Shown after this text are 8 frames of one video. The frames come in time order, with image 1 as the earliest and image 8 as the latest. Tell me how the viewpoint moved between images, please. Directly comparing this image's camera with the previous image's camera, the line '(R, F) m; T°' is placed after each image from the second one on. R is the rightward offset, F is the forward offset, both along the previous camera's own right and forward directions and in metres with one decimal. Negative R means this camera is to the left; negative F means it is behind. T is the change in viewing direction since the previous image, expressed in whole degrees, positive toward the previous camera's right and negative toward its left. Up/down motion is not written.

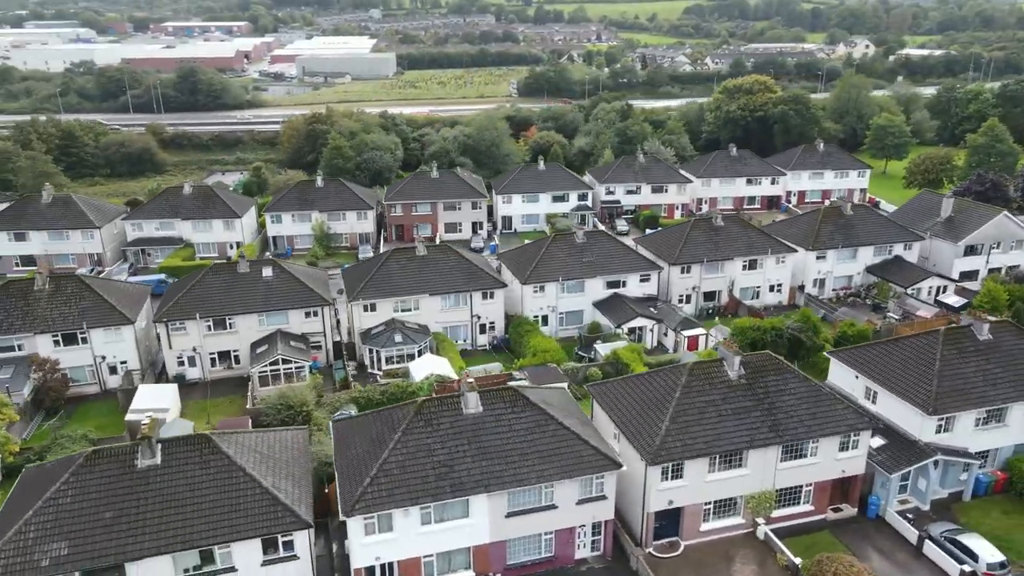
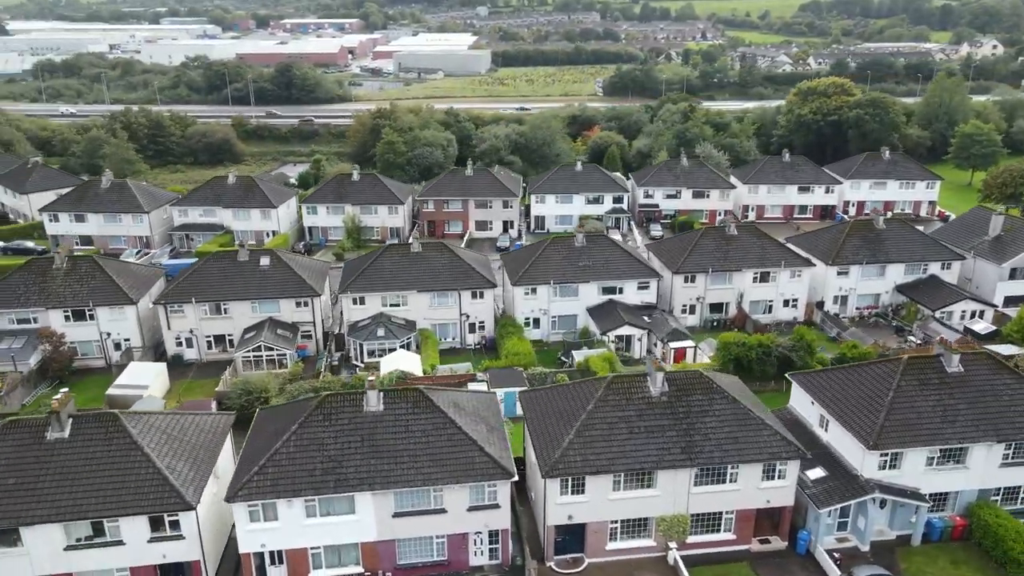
(+6.6, +0.6) m; -8°
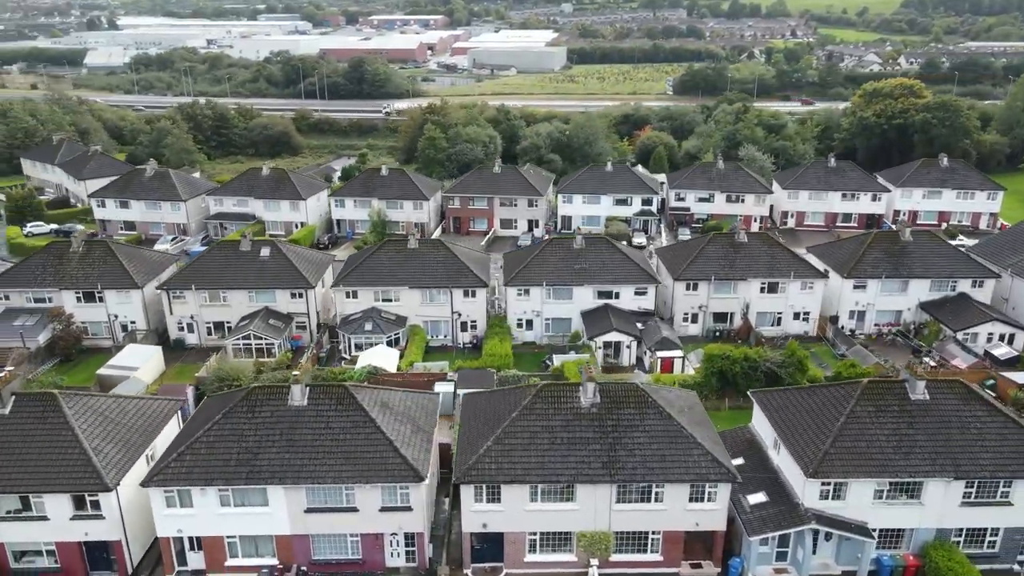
(+5.2, +0.8) m; -6°
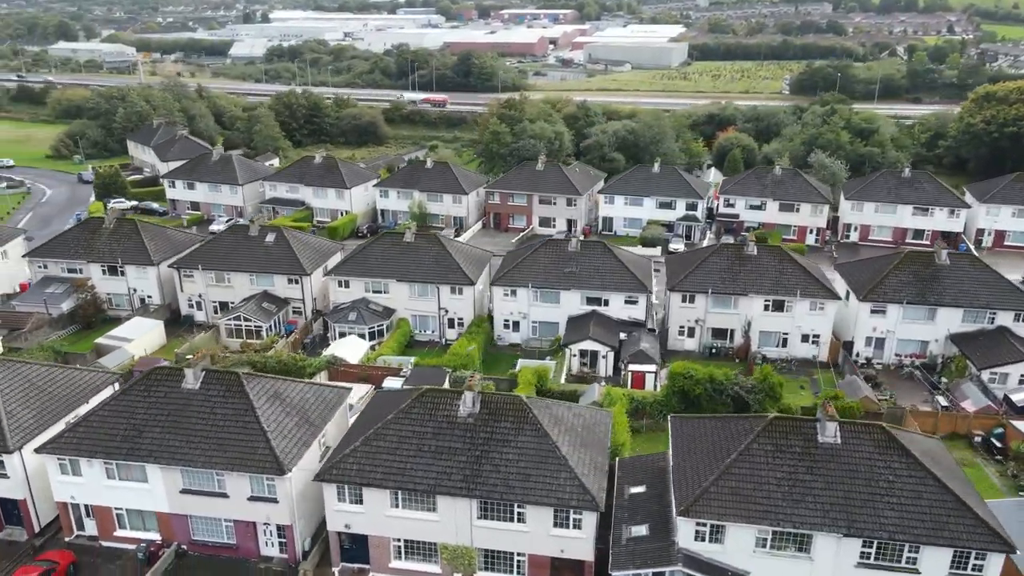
(+8.0, +1.5) m; -10°
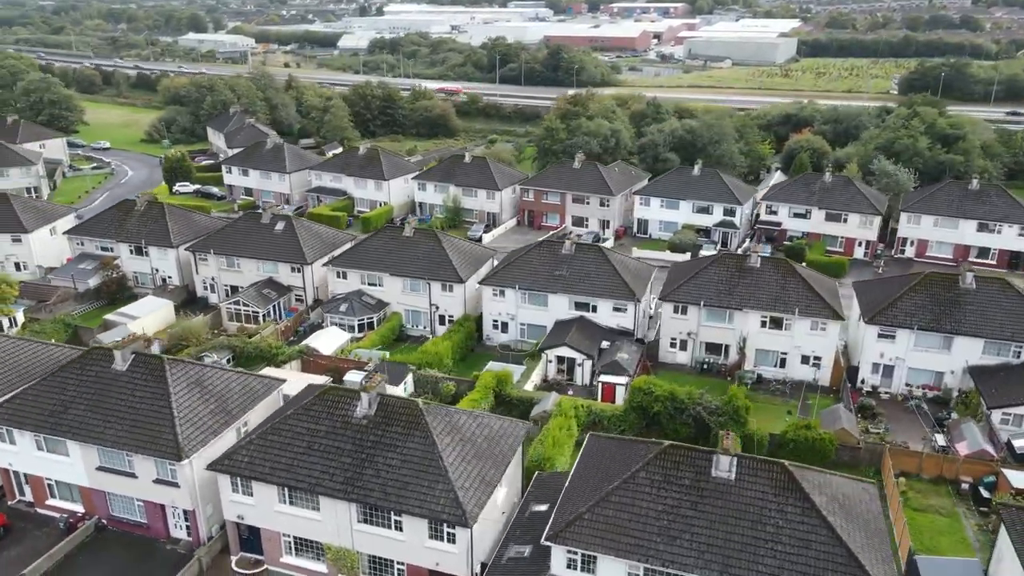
(+6.6, +1.2) m; -8°
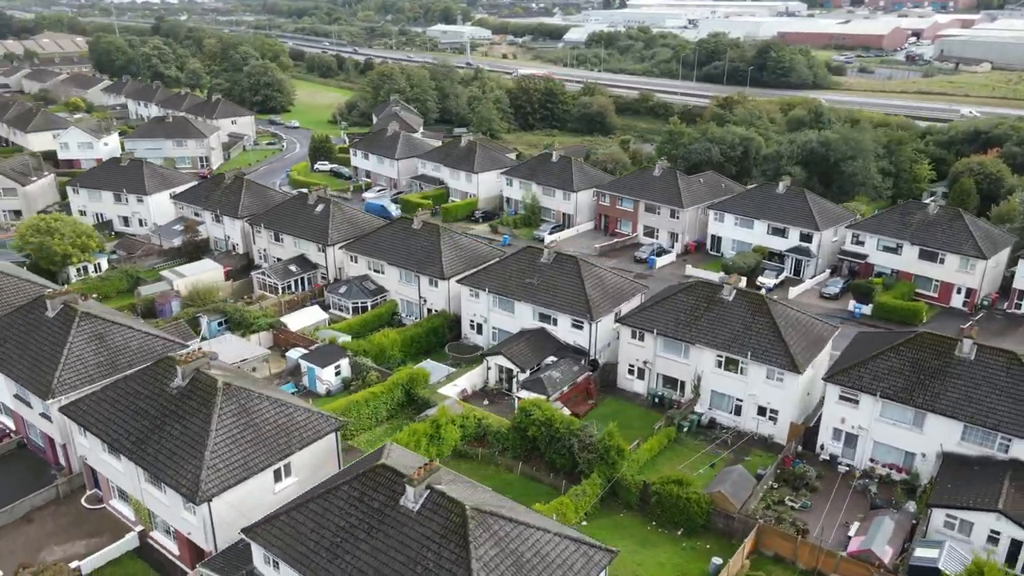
(+14.3, +2.6) m; -17°
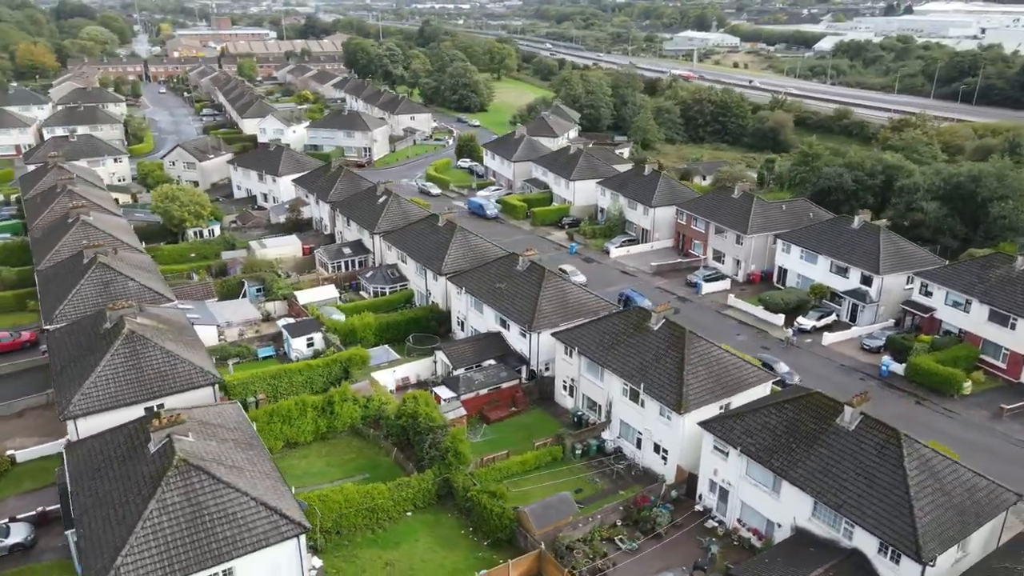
(+15.4, +1.2) m; -19°
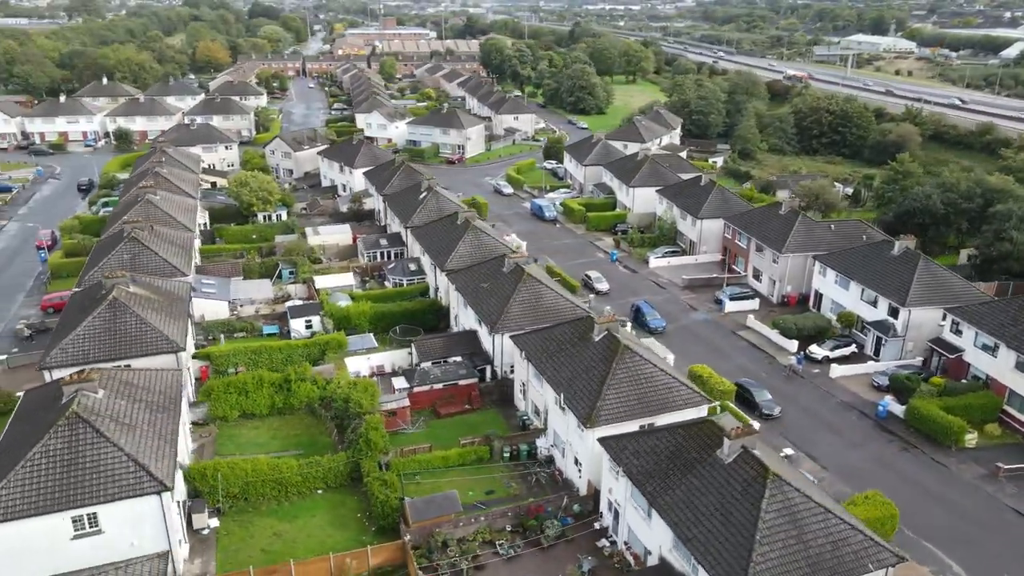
(+9.7, +0.5) m; -12°
